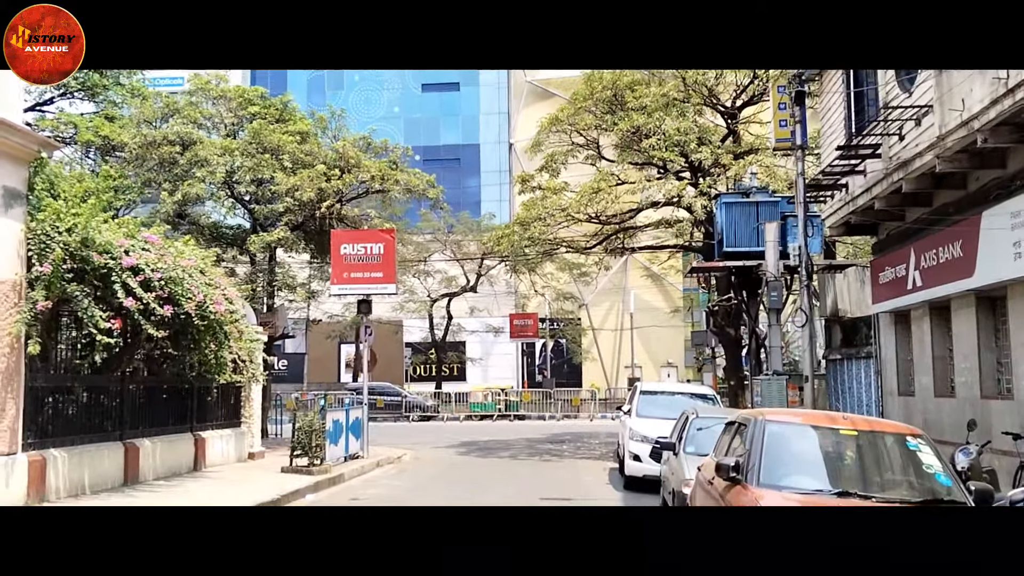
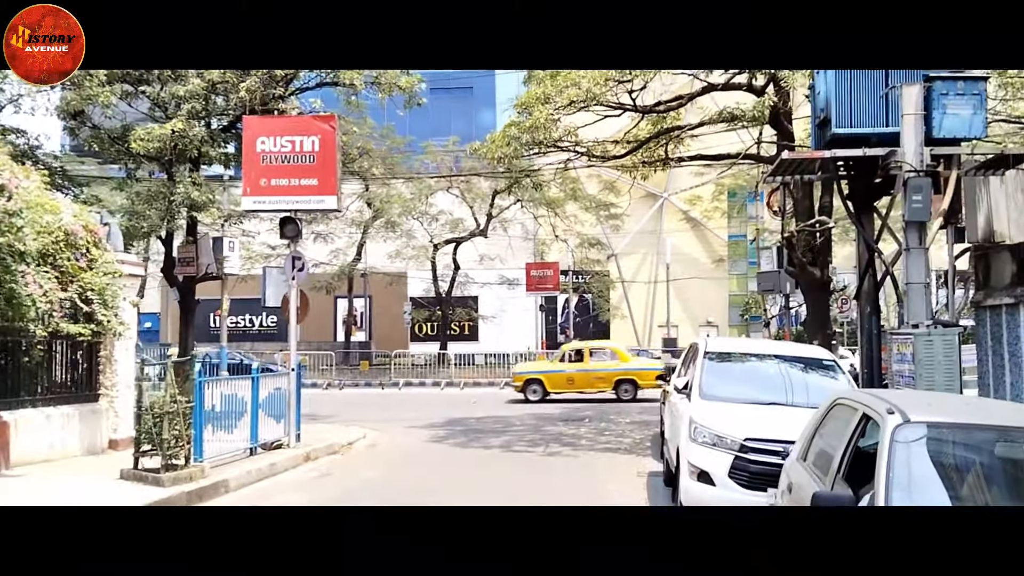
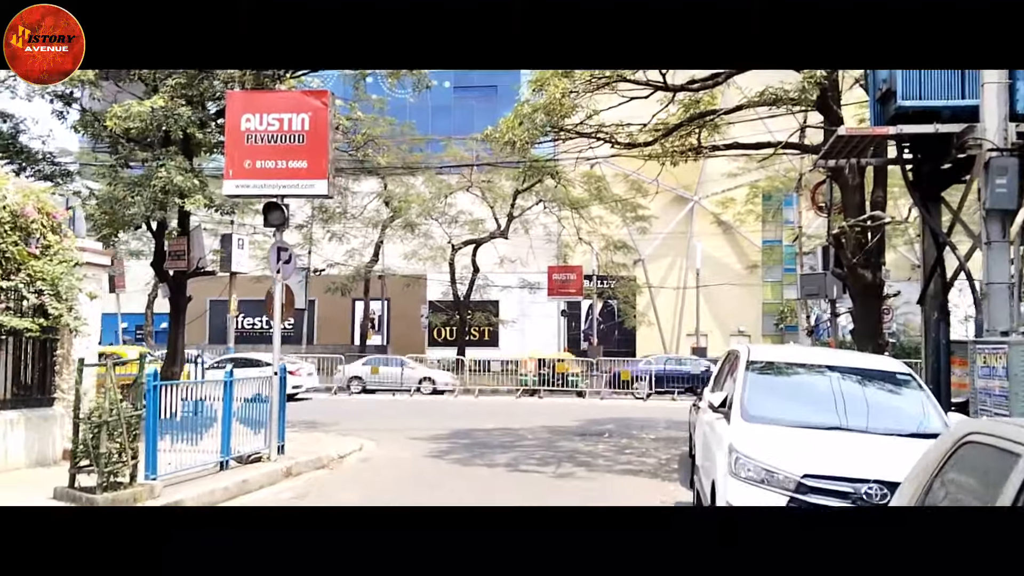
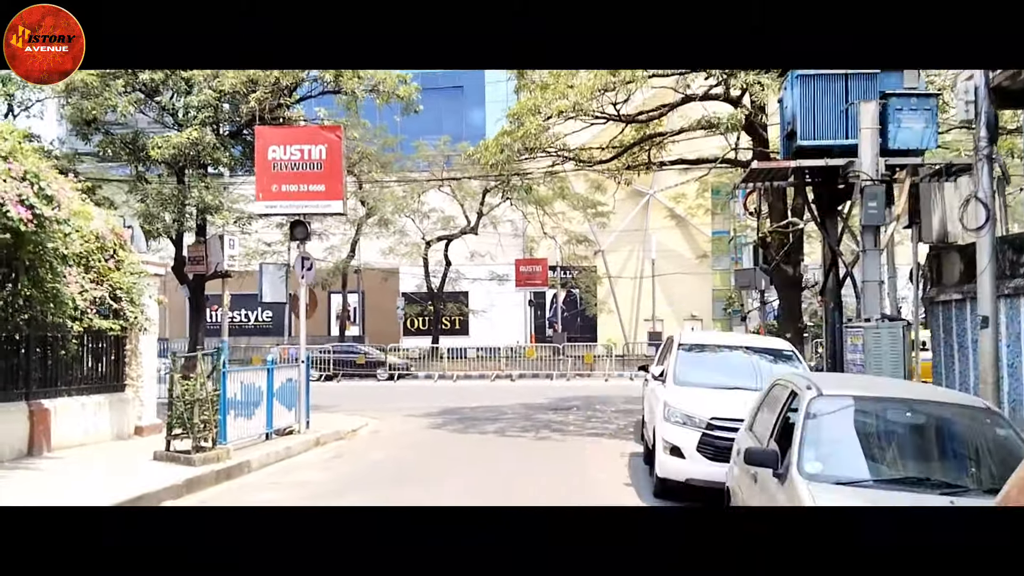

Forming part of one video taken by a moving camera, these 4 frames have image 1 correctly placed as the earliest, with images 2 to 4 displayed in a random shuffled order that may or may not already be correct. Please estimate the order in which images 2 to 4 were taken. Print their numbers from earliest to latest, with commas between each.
4, 2, 3
